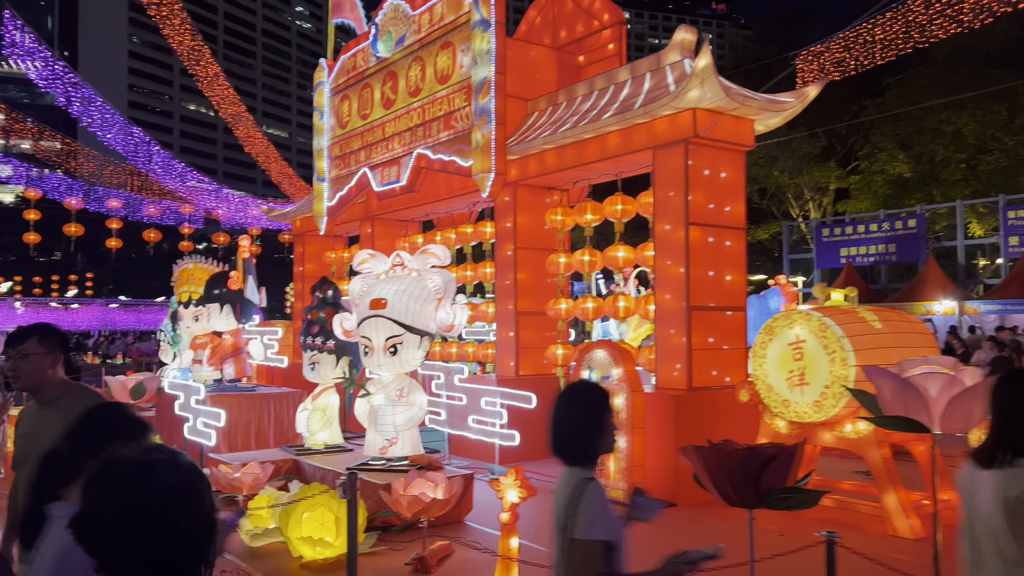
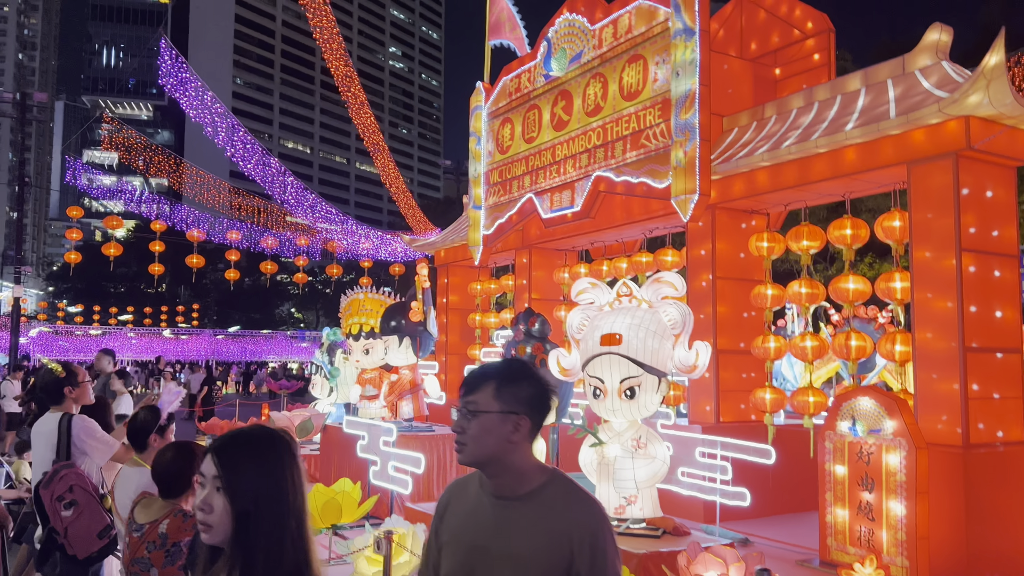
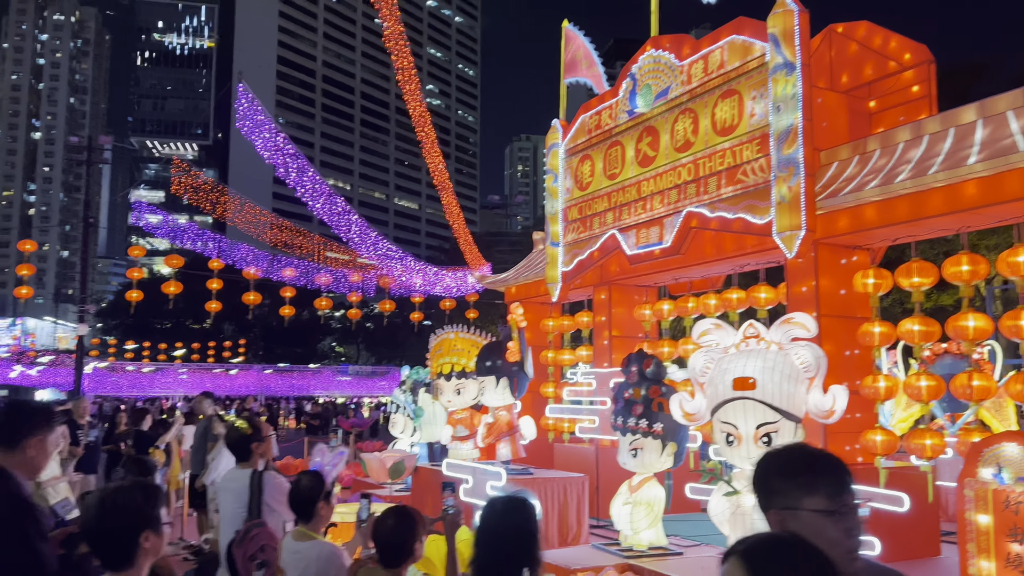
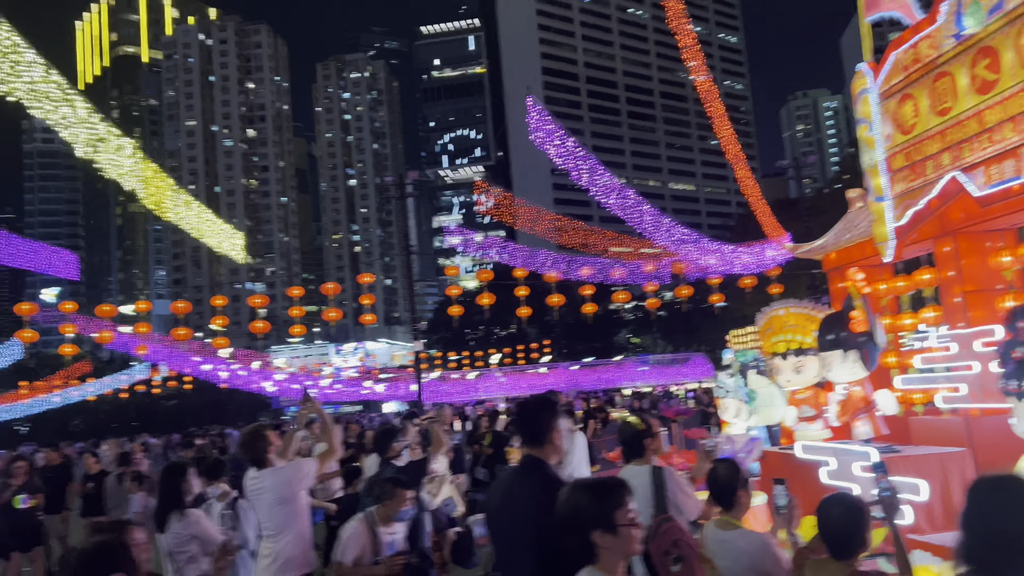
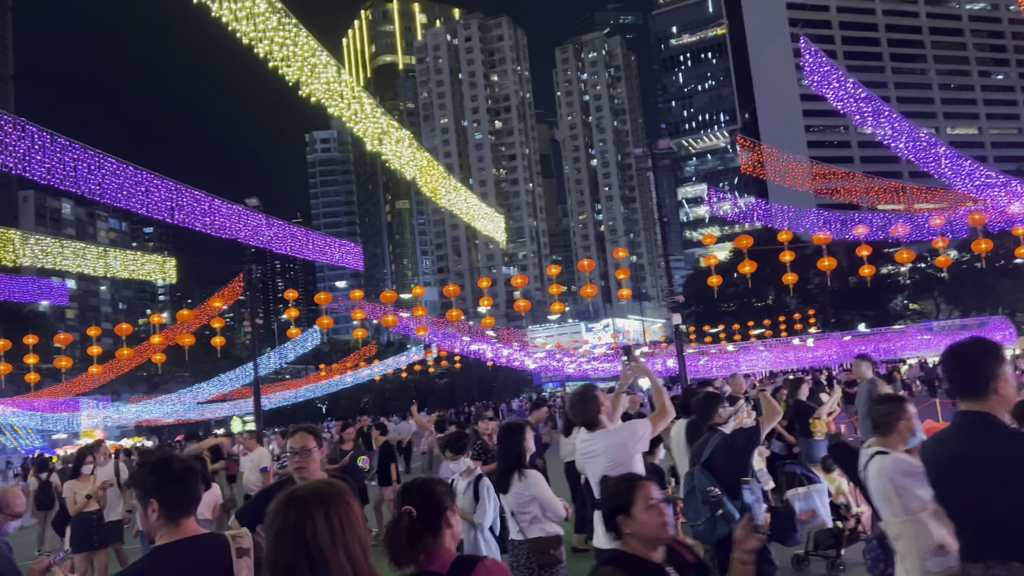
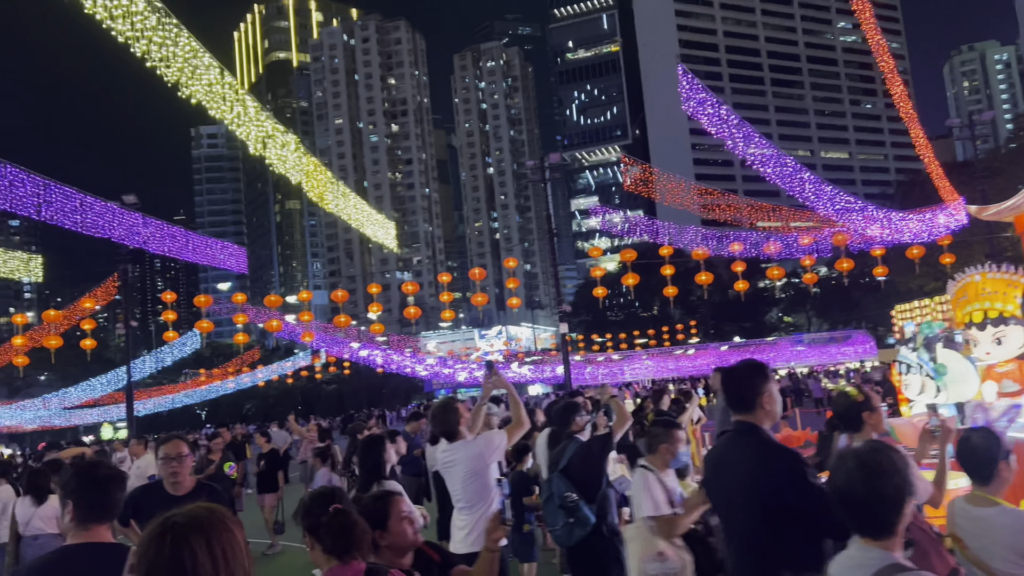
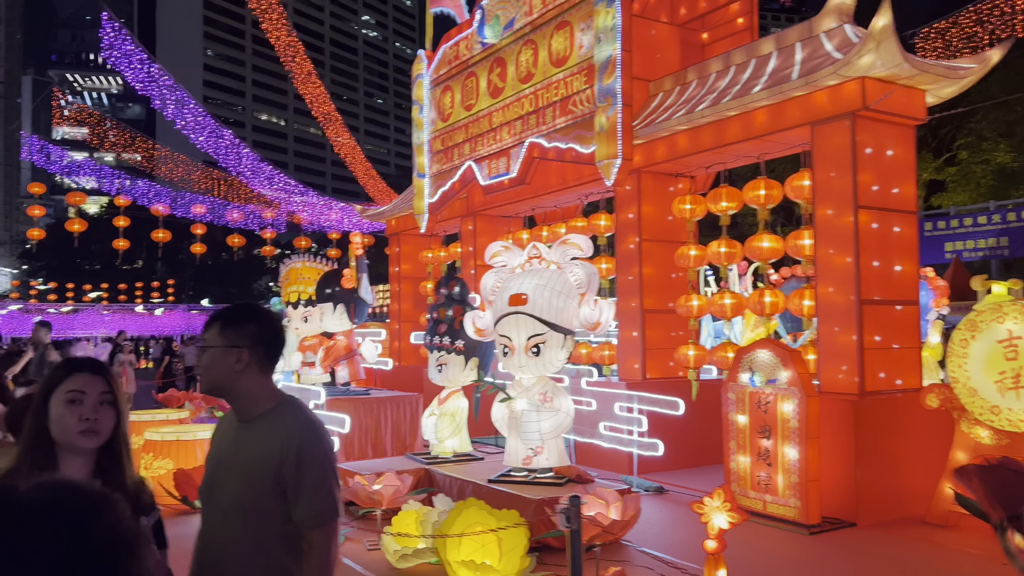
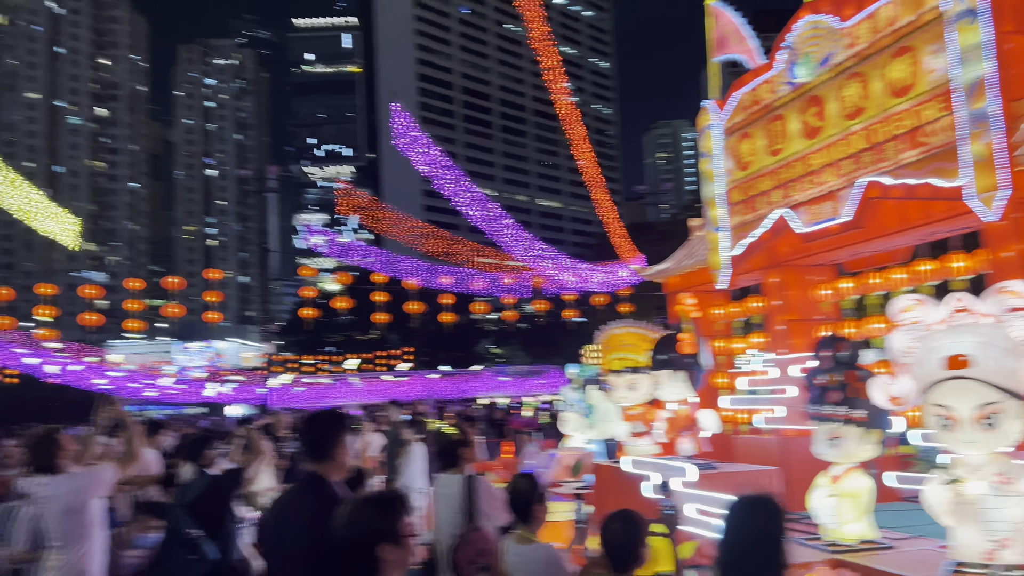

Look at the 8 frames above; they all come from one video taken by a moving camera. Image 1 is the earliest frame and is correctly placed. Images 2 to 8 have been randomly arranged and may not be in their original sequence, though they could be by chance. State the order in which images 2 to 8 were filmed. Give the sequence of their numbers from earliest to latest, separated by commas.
7, 2, 3, 8, 4, 6, 5
